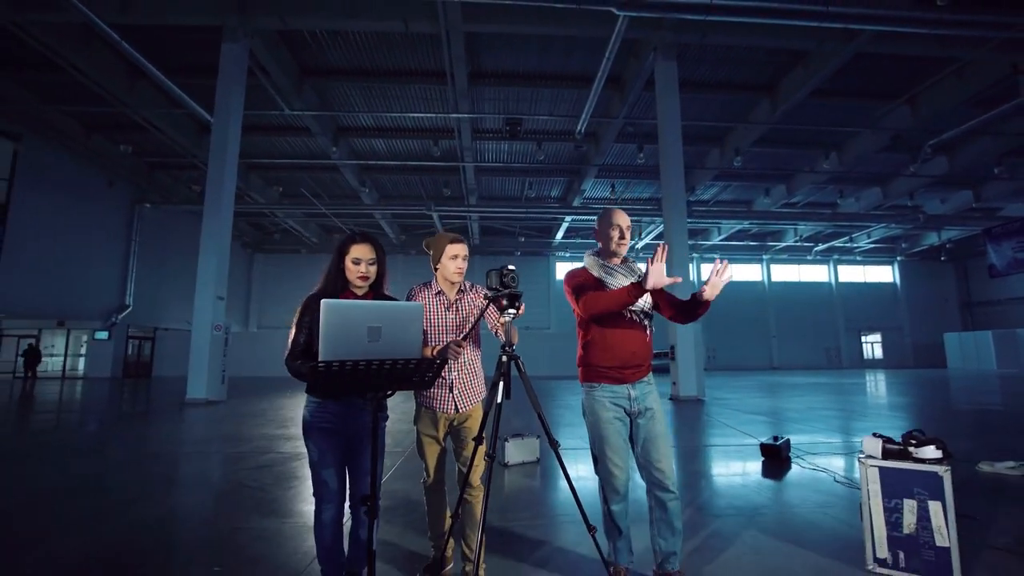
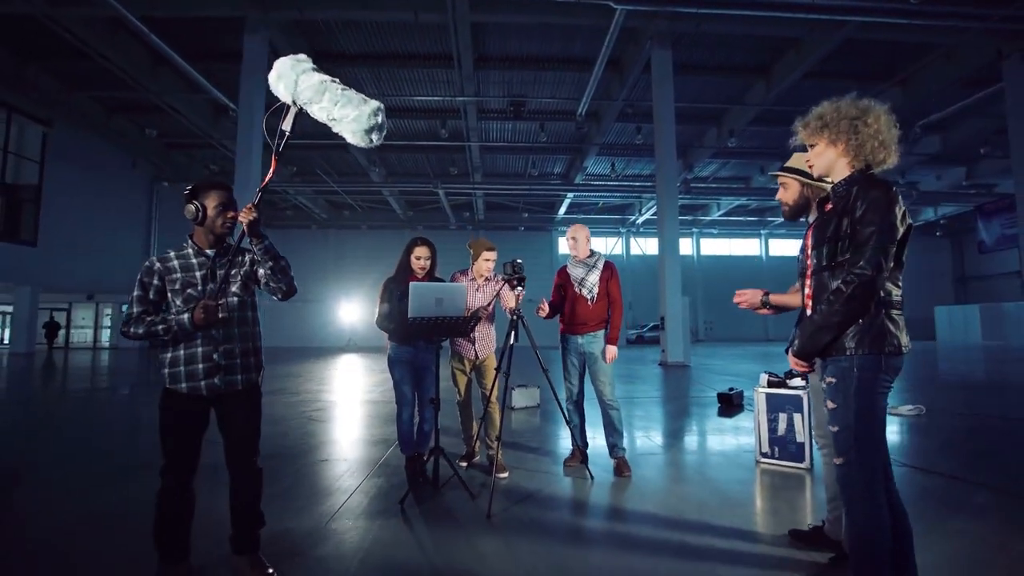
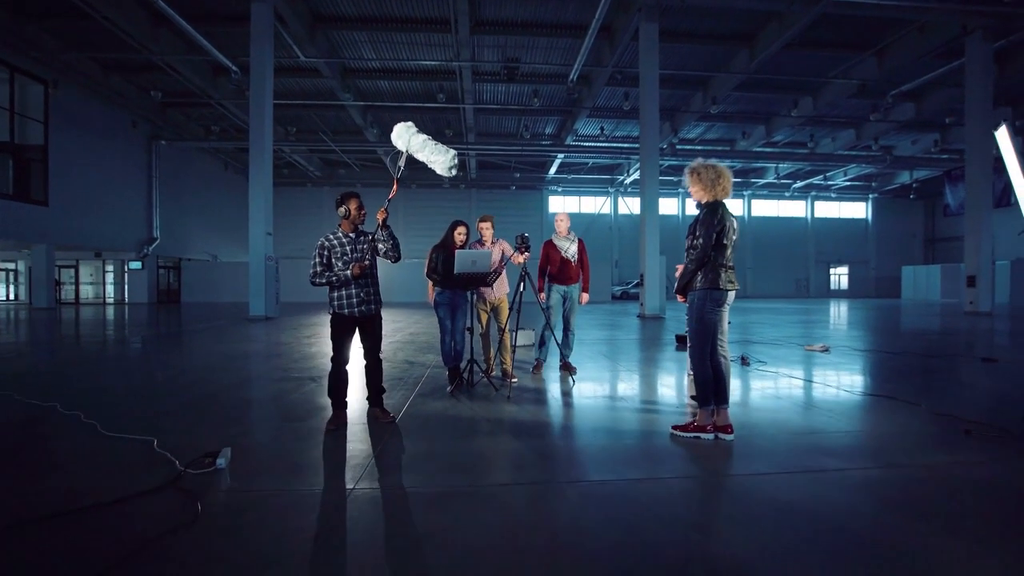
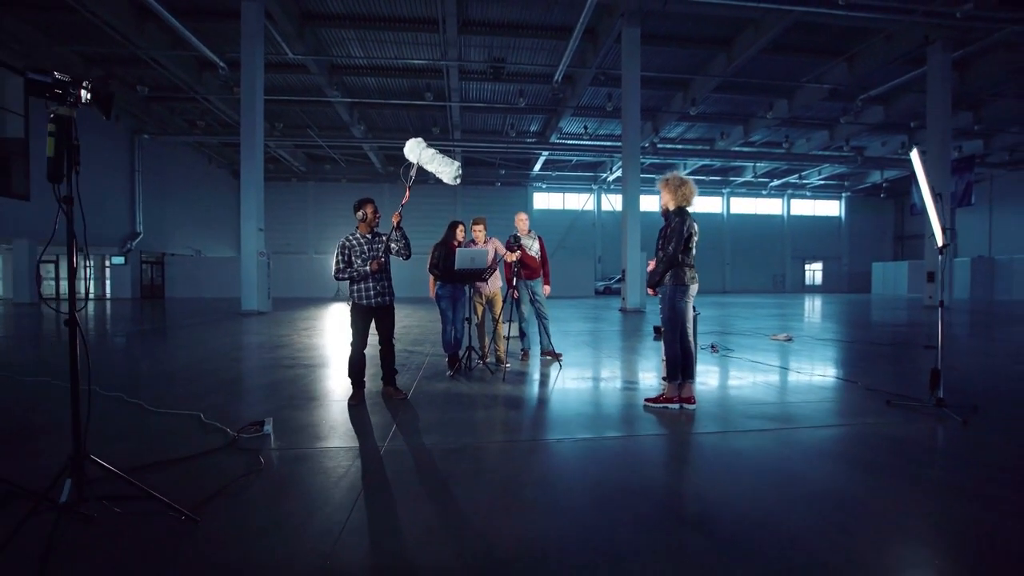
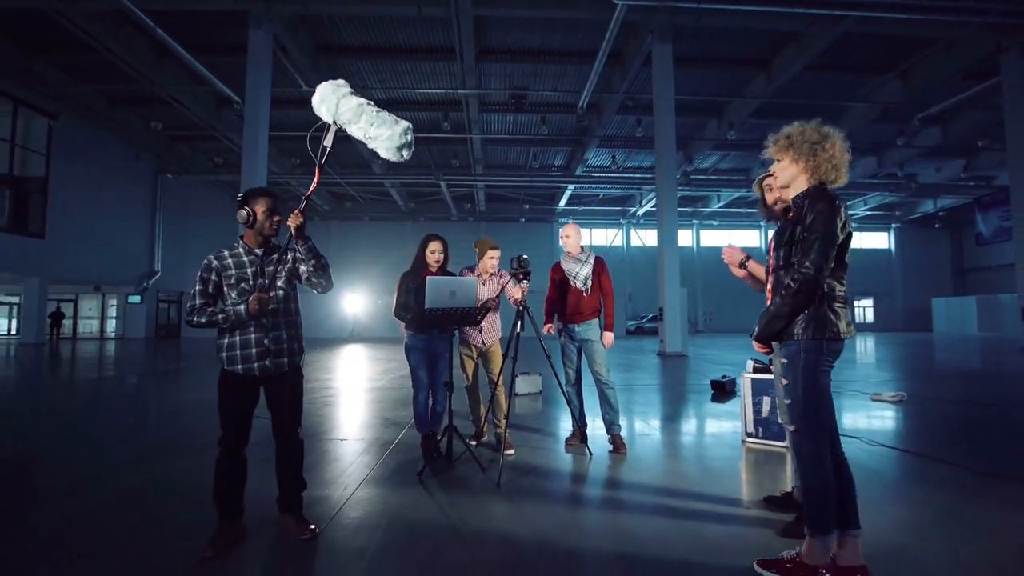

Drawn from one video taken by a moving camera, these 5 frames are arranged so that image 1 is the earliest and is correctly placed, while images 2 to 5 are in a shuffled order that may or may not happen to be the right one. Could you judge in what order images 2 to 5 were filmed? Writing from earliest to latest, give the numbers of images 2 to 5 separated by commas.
2, 5, 3, 4
